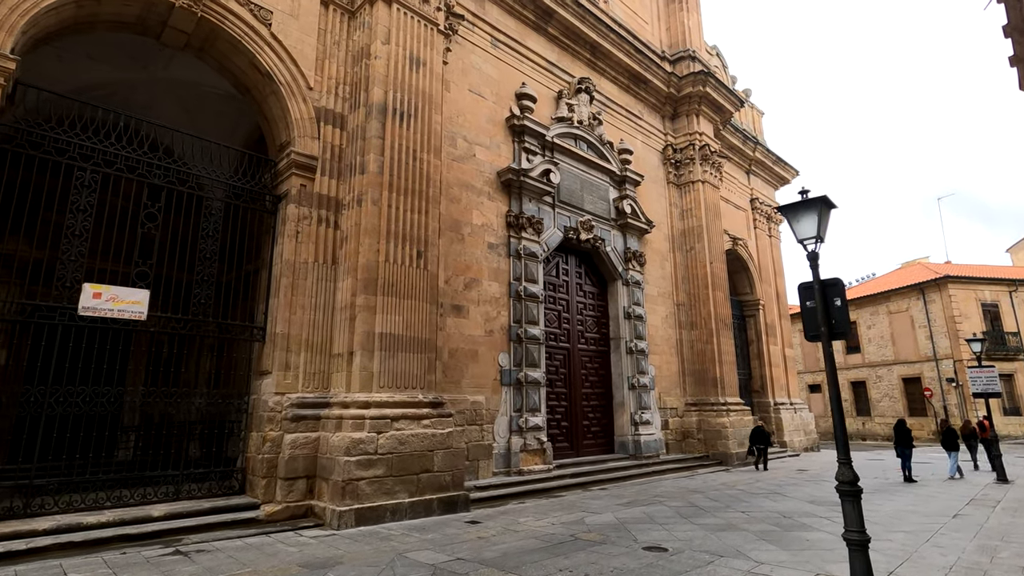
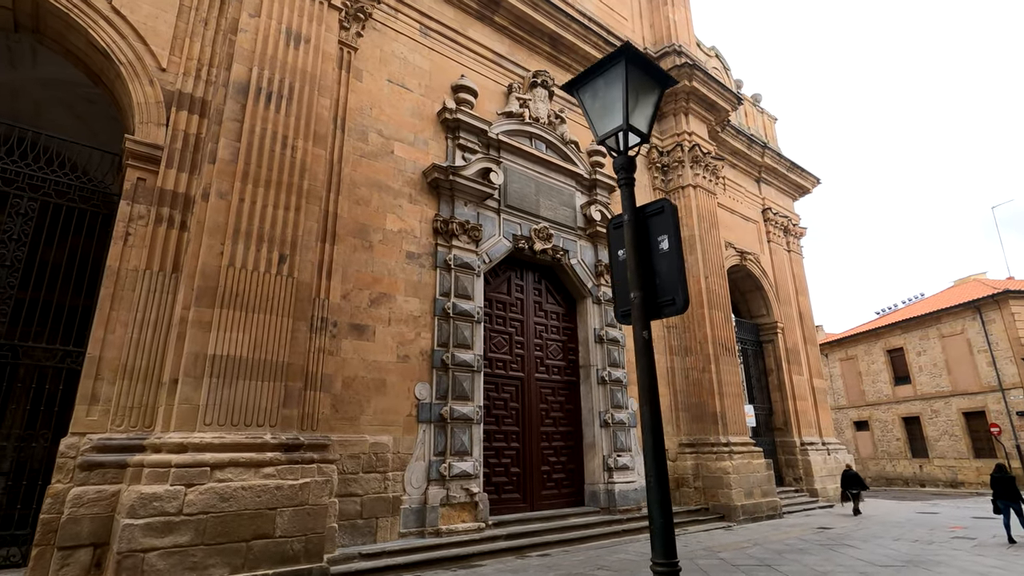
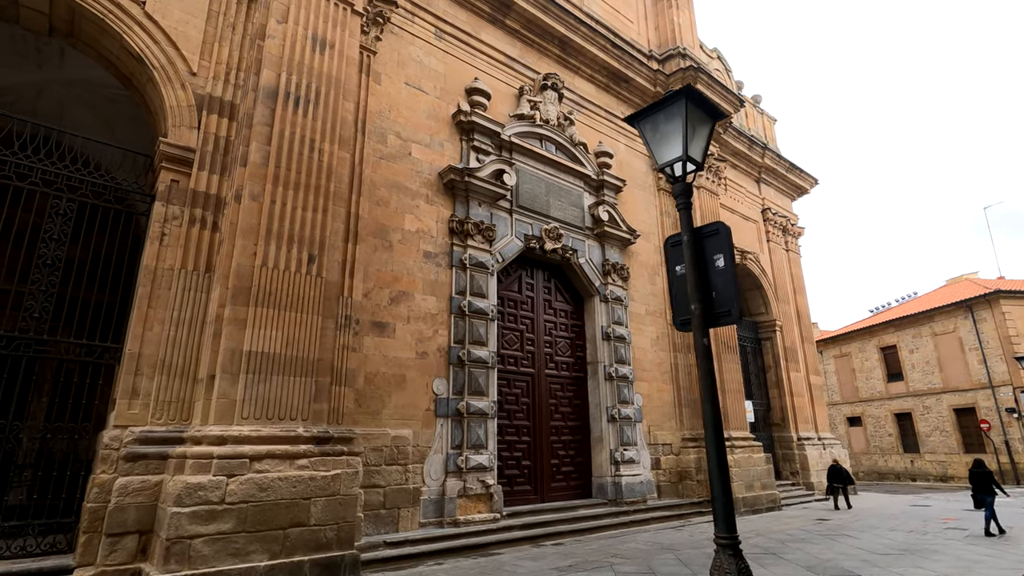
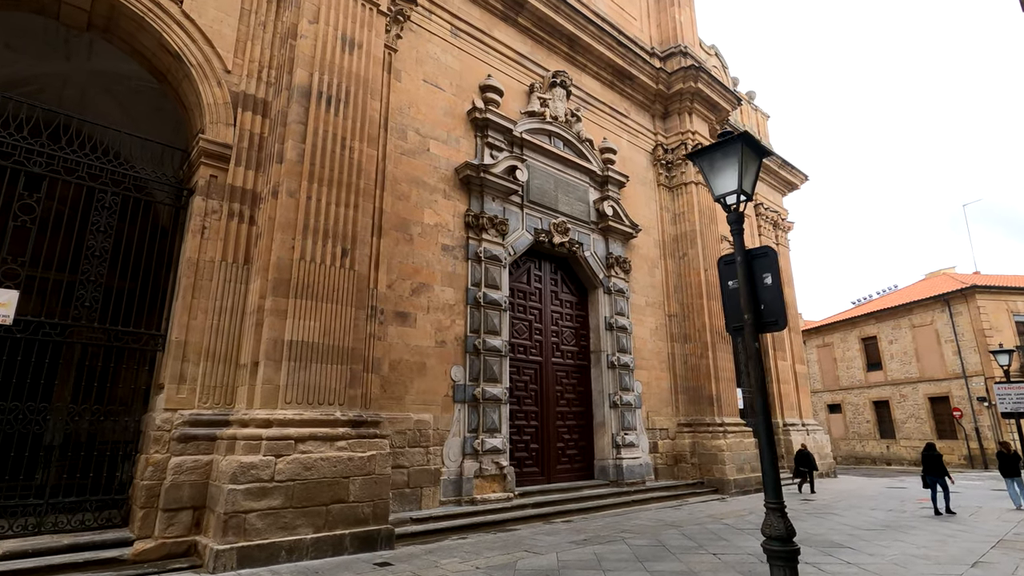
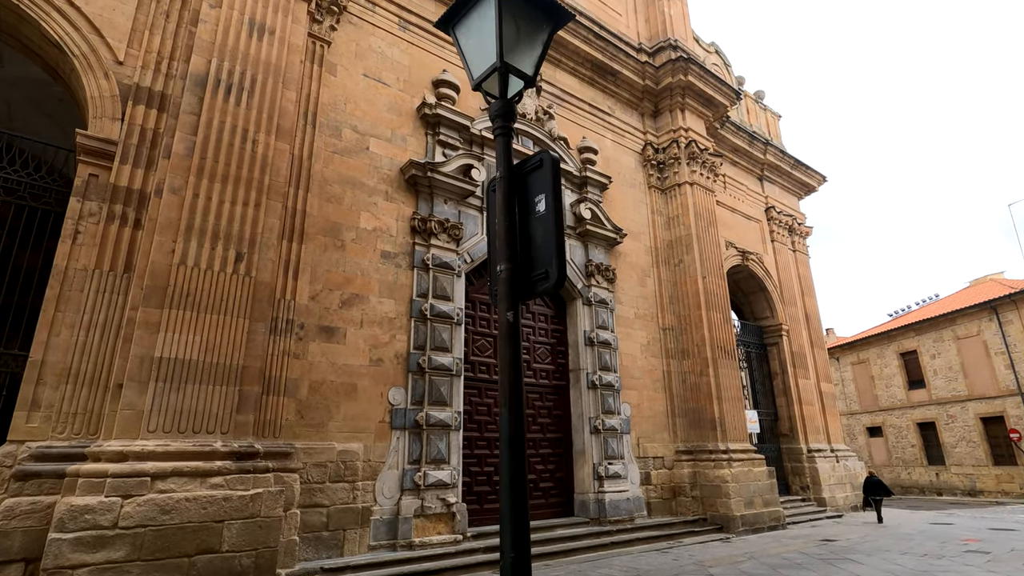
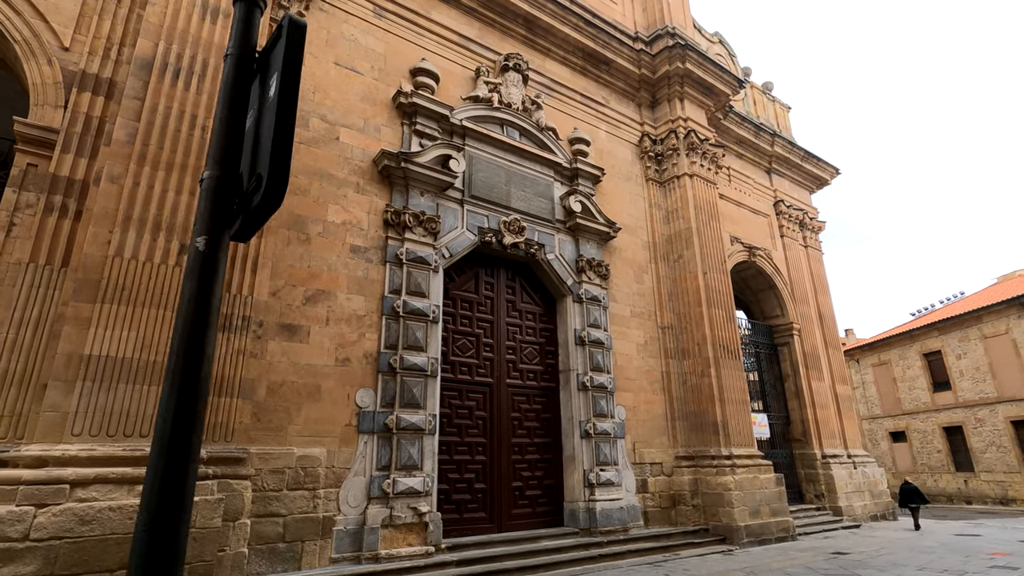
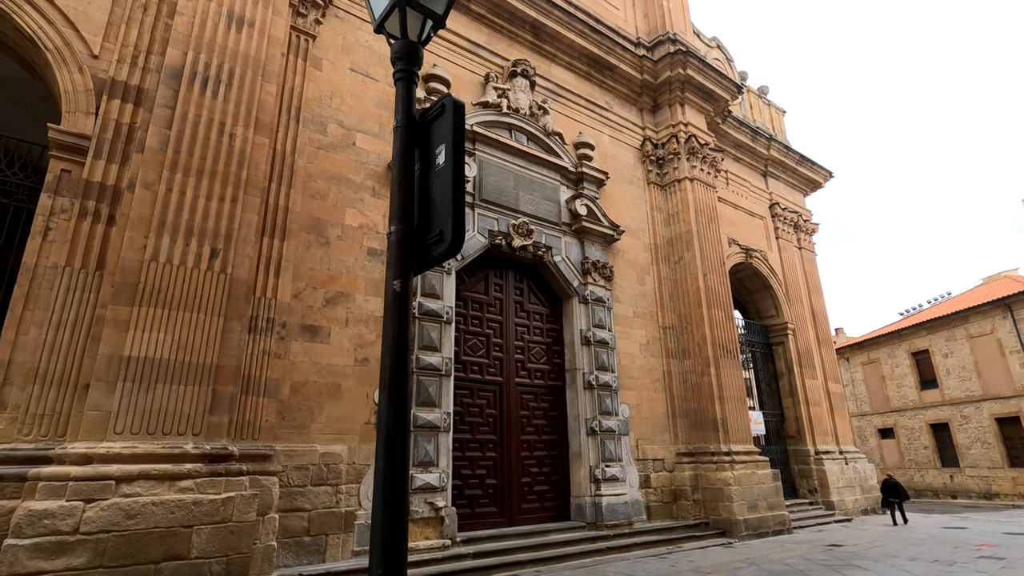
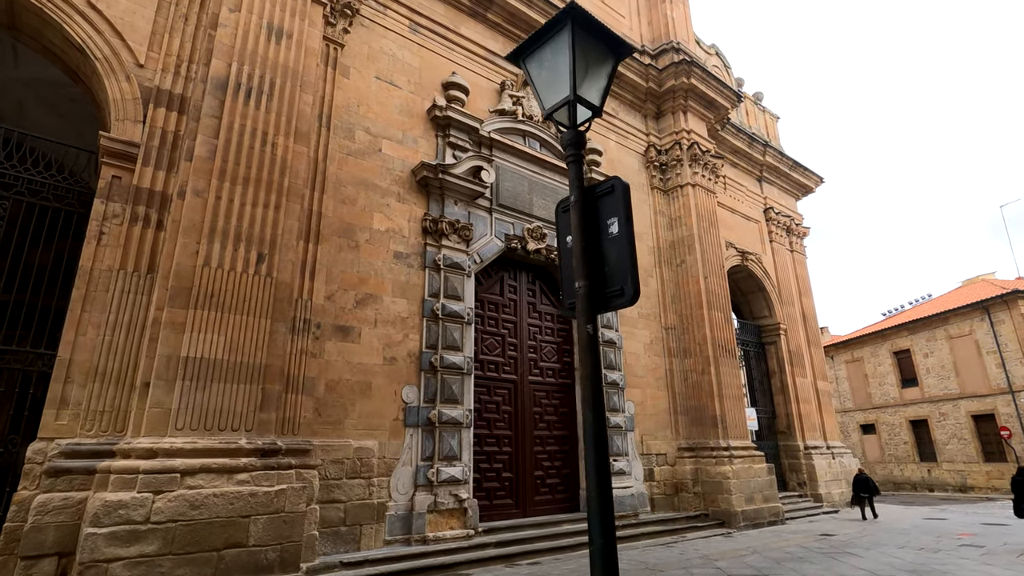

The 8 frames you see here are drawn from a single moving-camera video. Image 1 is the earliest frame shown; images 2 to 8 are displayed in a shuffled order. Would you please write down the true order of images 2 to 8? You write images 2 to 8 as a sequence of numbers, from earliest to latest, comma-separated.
4, 3, 2, 8, 5, 7, 6
